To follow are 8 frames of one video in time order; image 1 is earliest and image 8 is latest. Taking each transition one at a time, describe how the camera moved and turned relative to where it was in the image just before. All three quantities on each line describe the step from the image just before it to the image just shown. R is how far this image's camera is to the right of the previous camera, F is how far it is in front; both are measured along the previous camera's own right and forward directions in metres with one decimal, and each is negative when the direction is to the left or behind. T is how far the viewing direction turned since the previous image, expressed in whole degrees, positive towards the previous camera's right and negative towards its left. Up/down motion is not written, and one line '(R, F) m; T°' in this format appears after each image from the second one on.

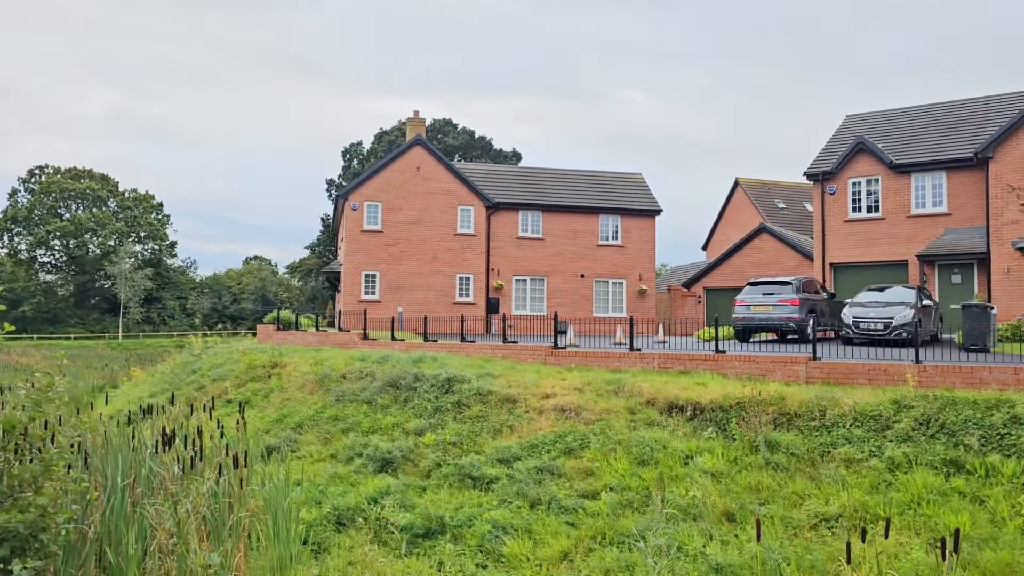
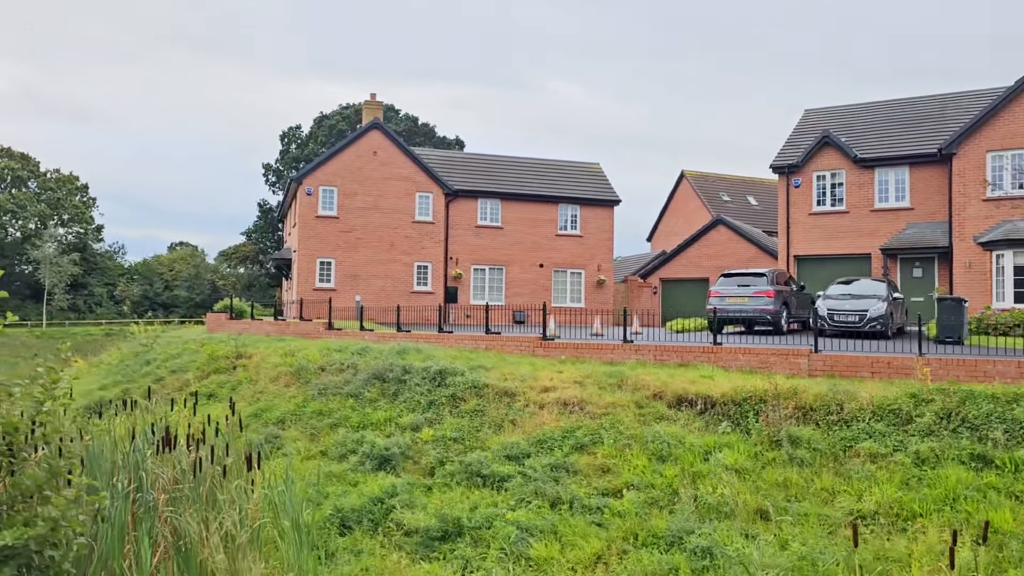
(-1.0, +0.5) m; +5°
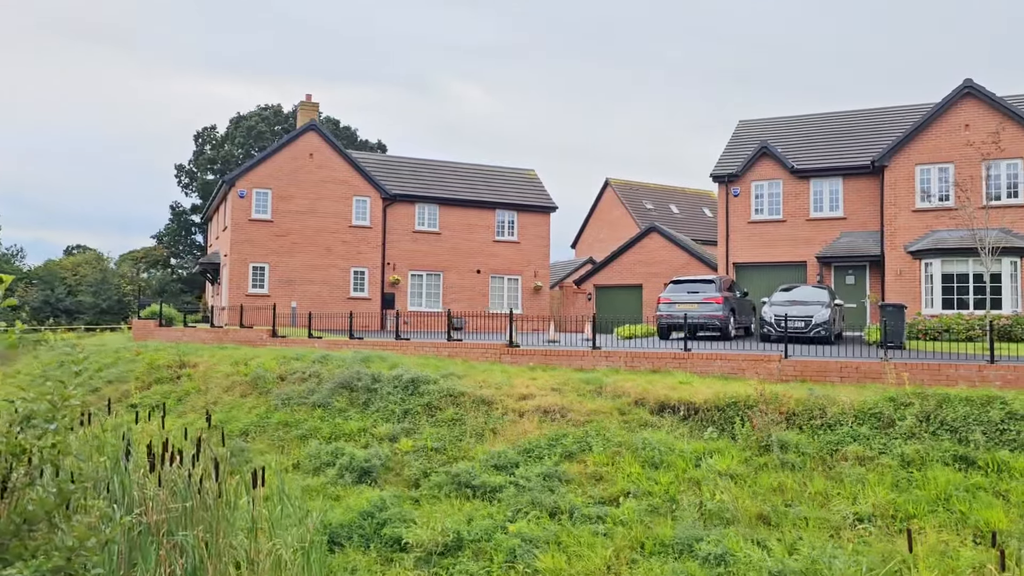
(-0.9, +0.2) m; +6°
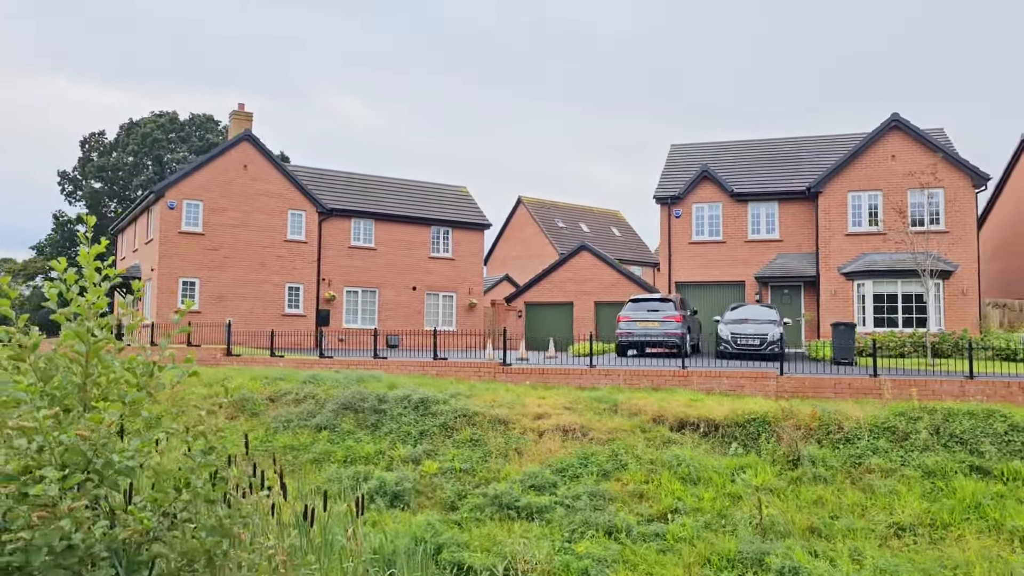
(-1.9, +0.1) m; +8°
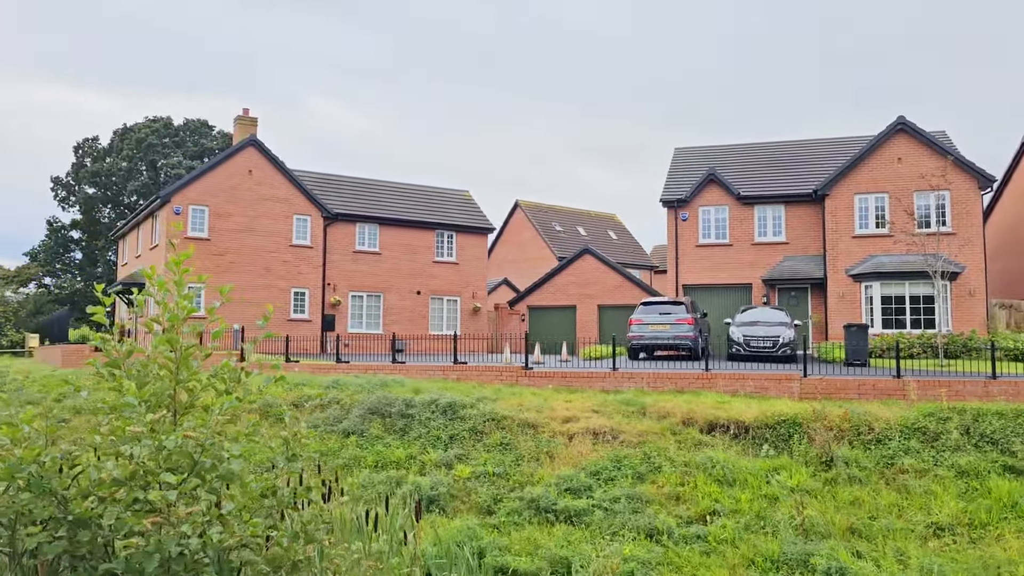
(-0.5, 0.0) m; +1°
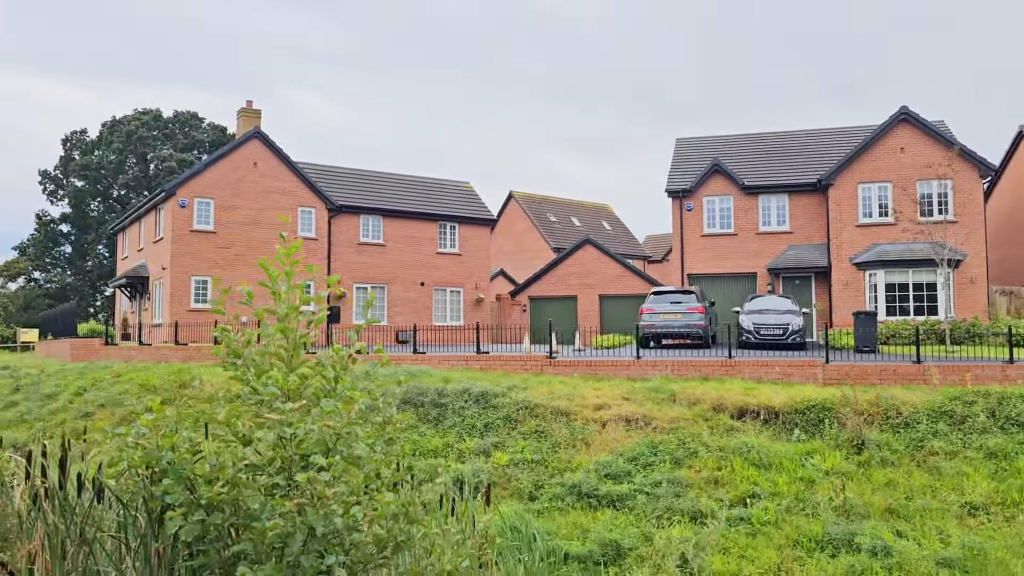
(-0.7, -0.2) m; +1°
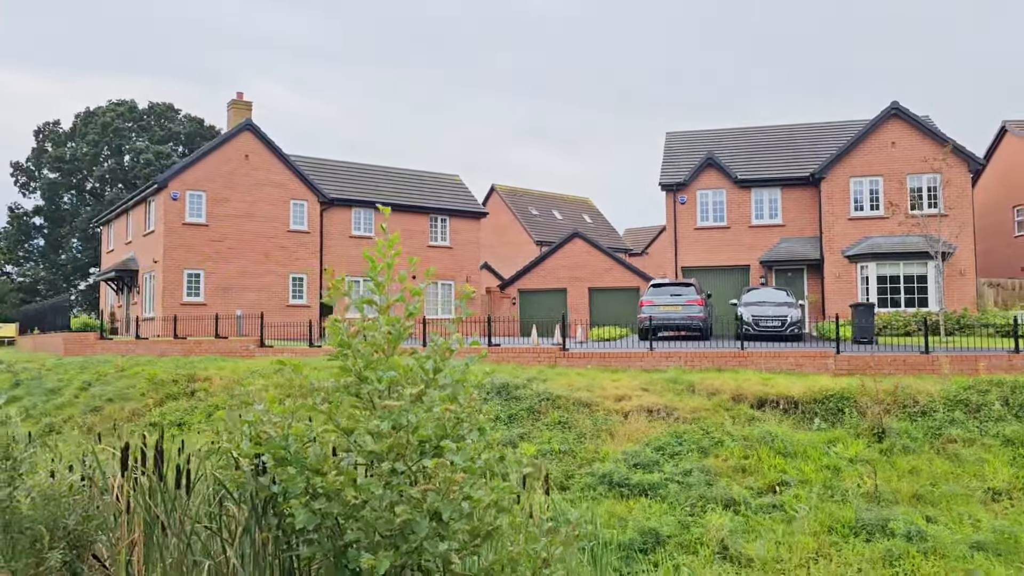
(-0.7, -0.1) m; +2°
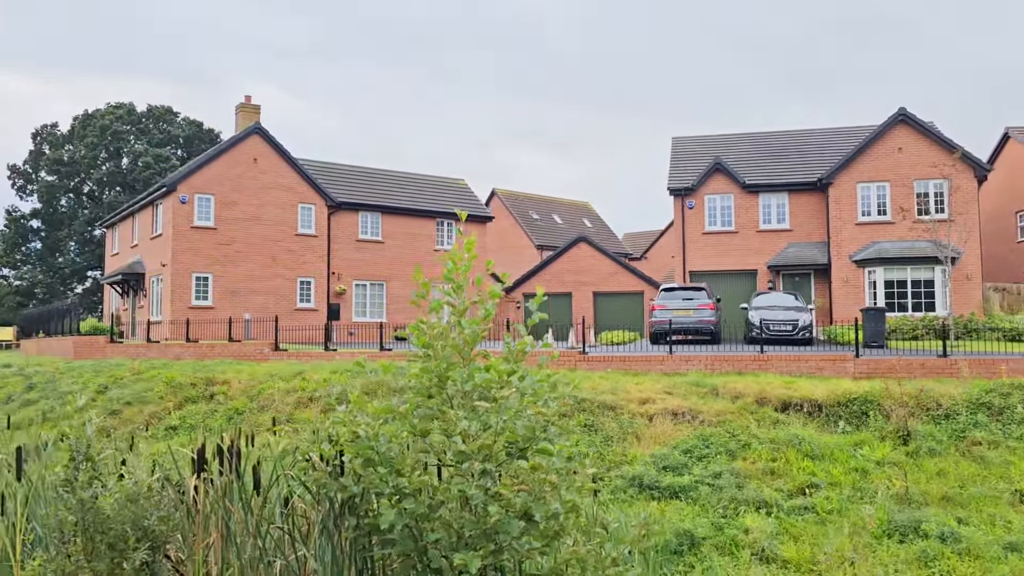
(-0.5, -0.1) m; 0°
